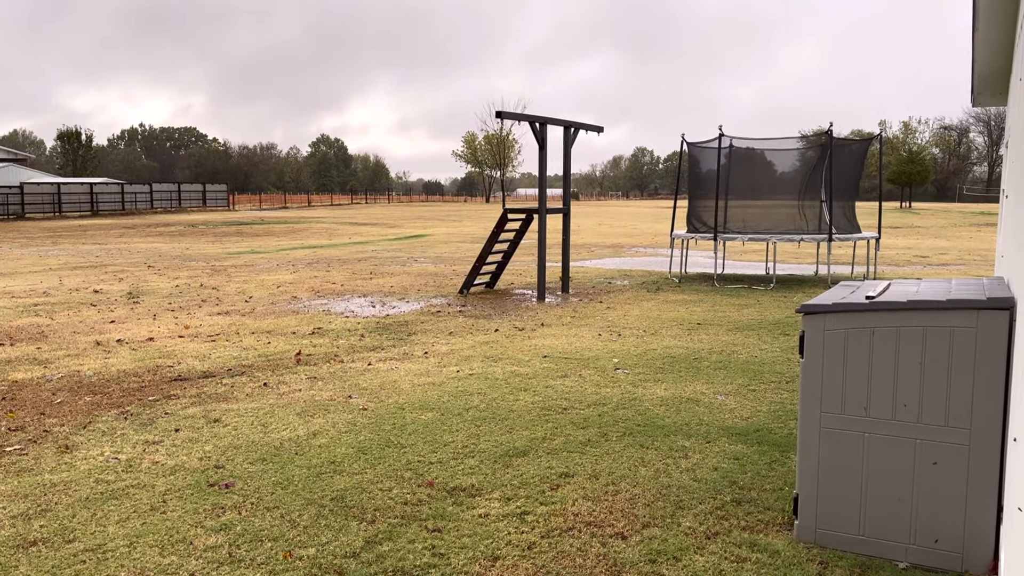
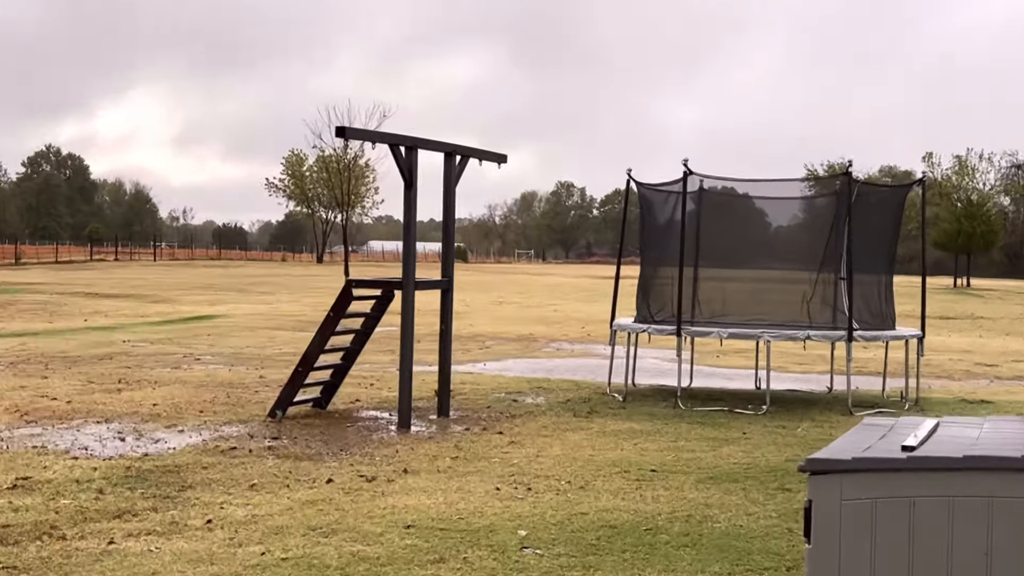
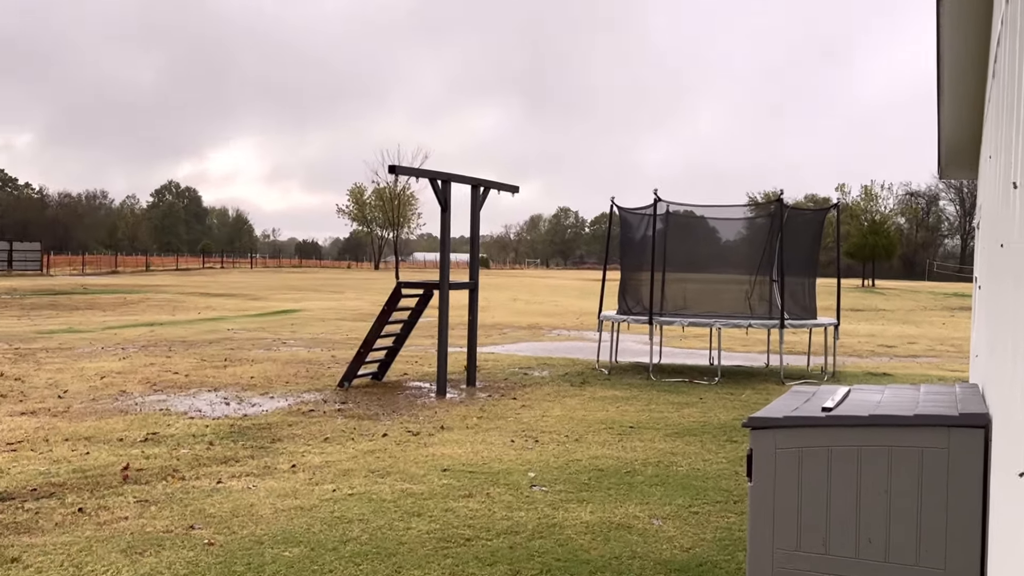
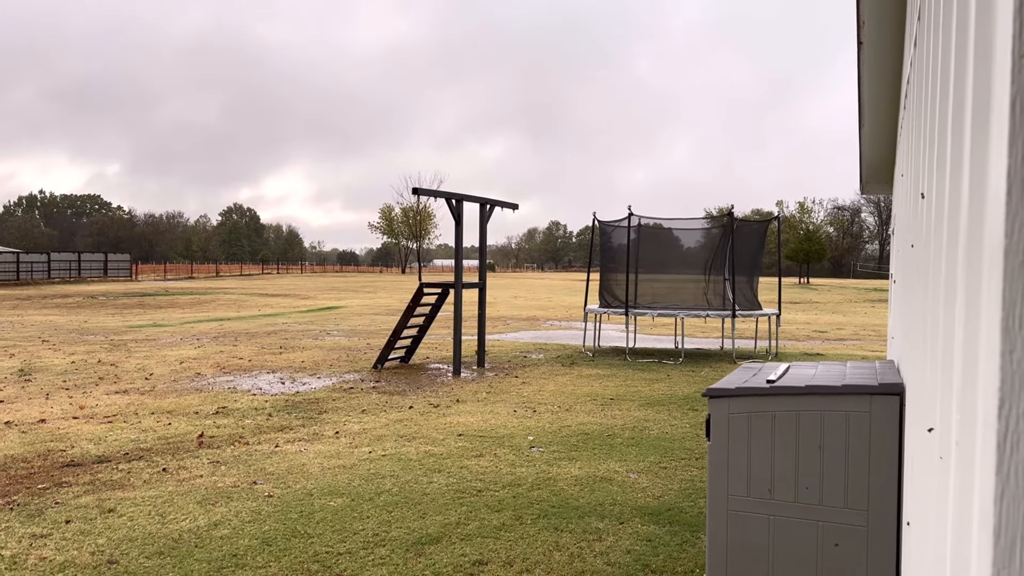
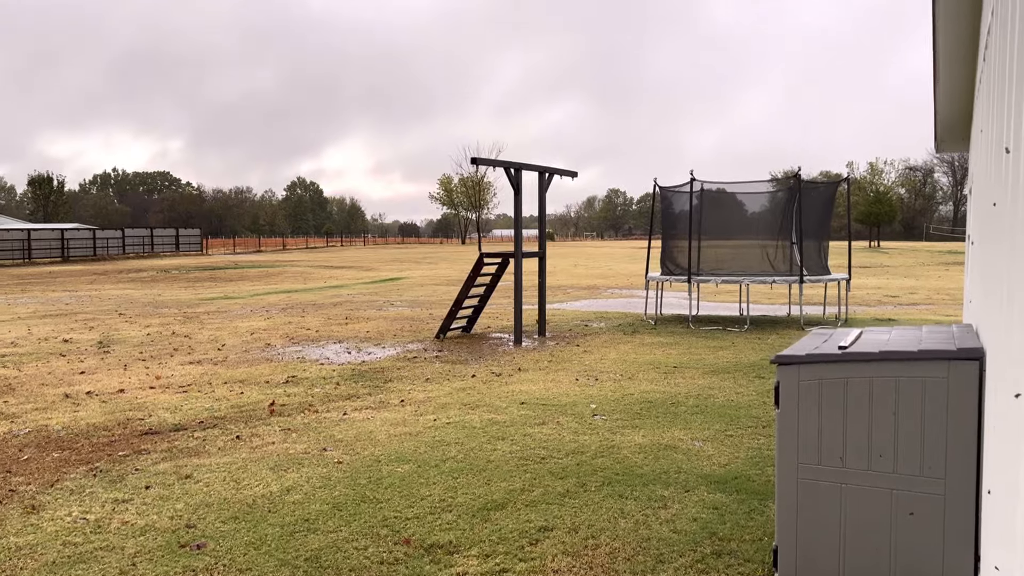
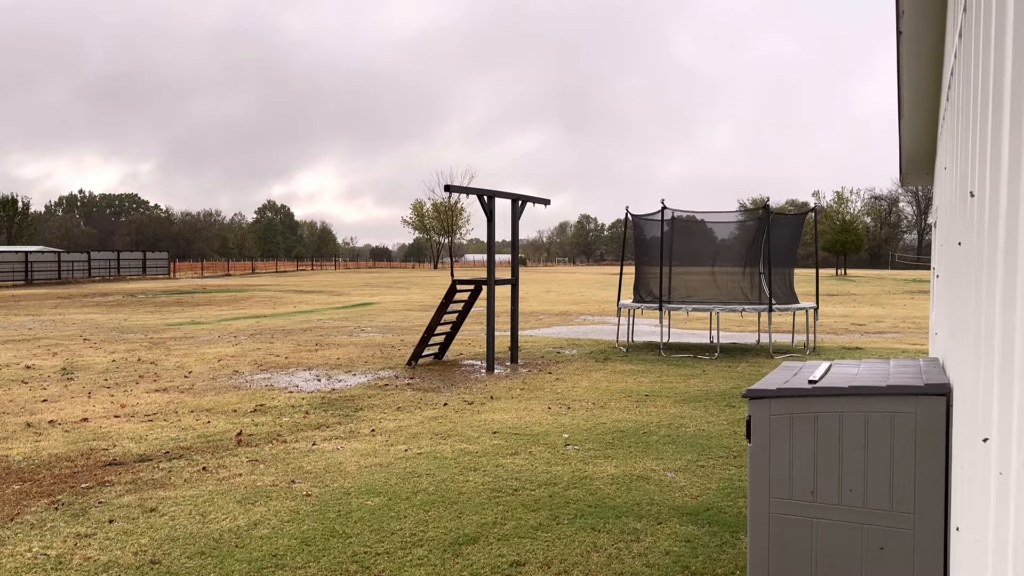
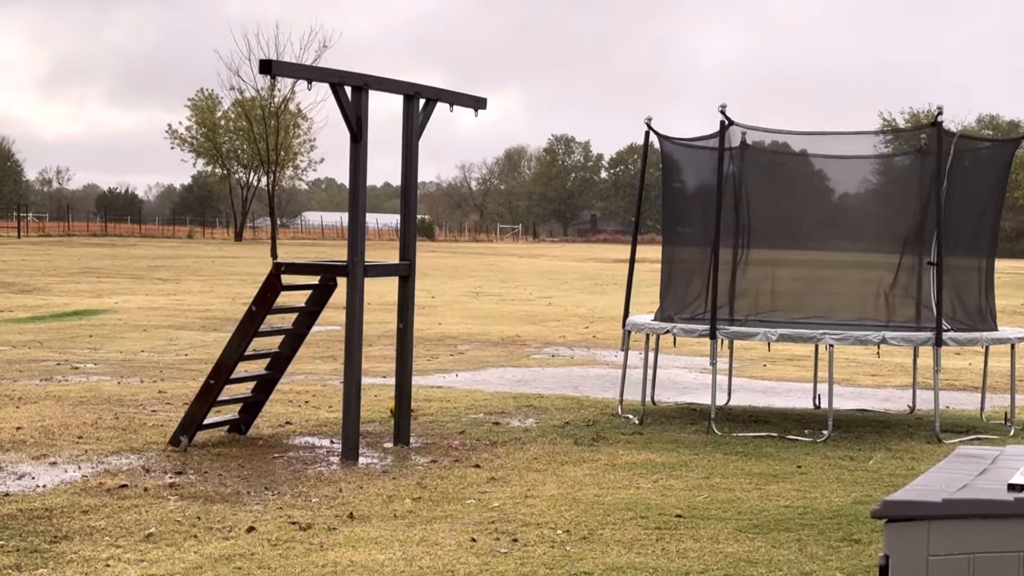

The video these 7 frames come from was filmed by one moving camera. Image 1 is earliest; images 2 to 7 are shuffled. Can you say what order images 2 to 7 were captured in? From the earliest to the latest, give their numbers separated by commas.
5, 6, 4, 3, 2, 7
